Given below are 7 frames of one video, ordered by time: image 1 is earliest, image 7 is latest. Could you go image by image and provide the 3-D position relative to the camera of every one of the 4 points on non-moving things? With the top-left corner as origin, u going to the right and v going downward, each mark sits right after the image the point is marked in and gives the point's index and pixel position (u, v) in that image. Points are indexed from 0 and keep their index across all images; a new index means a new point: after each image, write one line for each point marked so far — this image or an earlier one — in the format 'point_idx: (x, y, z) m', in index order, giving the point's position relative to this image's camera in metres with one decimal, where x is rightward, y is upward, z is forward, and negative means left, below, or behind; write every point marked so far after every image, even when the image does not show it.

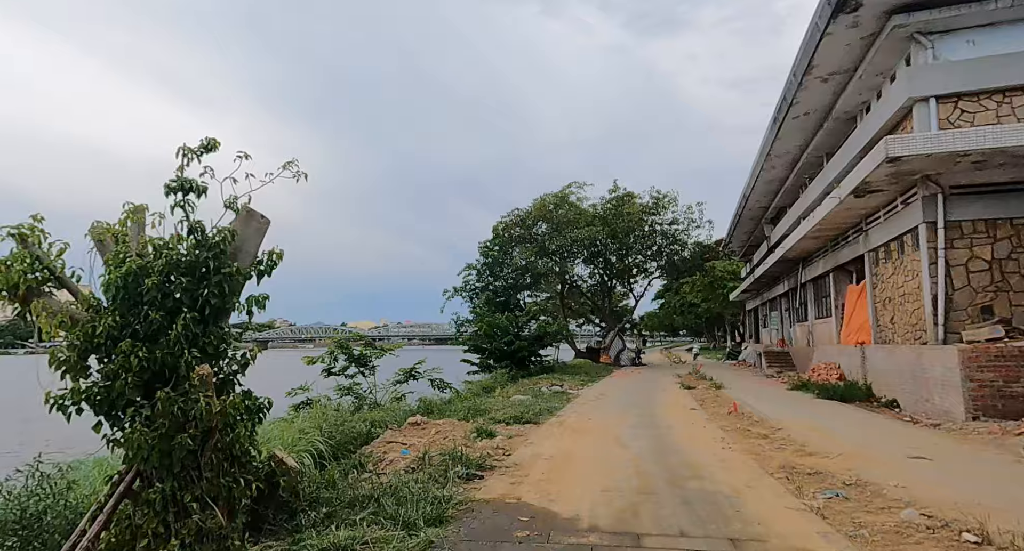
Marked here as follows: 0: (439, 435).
0: (-1.1, -2.4, +8.6) m
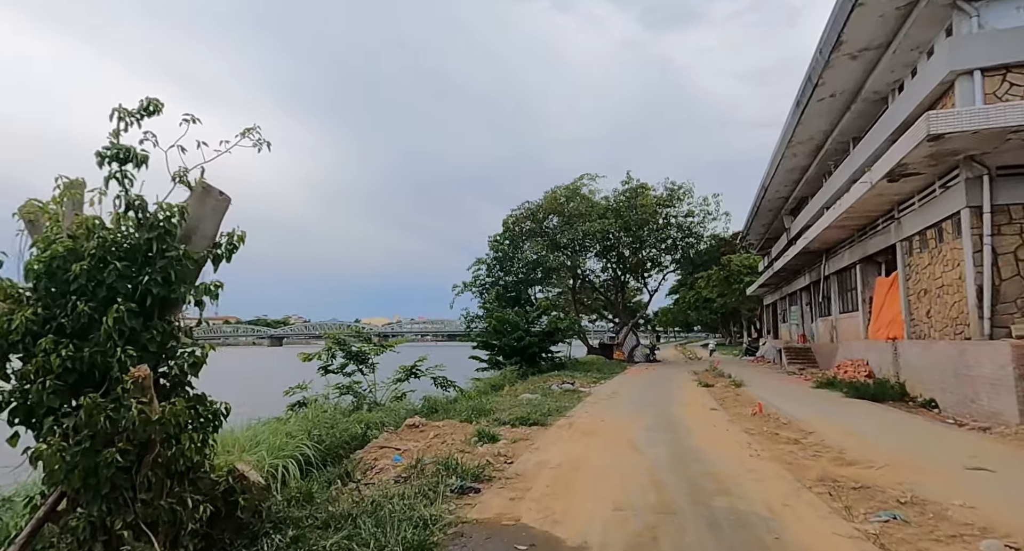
0: (-1.0, -2.2, +7.9) m
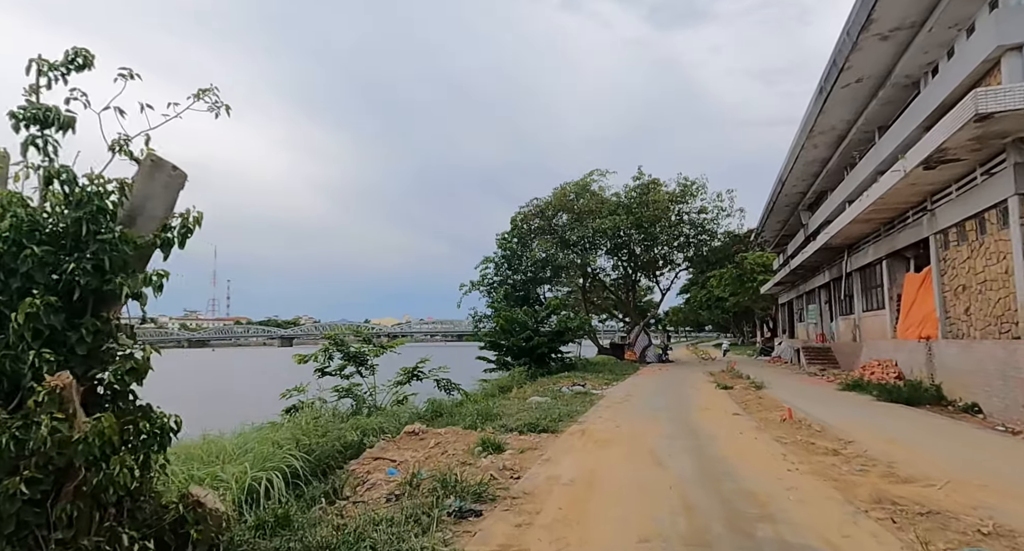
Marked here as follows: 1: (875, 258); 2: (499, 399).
0: (-0.9, -2.1, +7.2) m
1: (+10.8, +0.5, +17.5) m
2: (-0.4, -3.0, +14.0) m
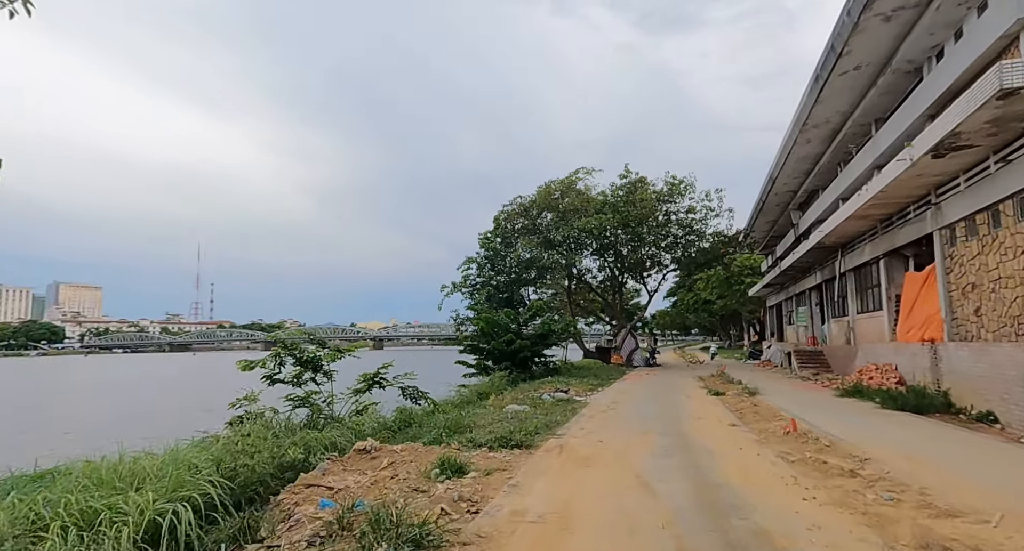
0: (-1.3, -2.1, +6.1) m
1: (+10.2, +0.5, +16.7) m
2: (-0.9, -2.9, +13.0) m
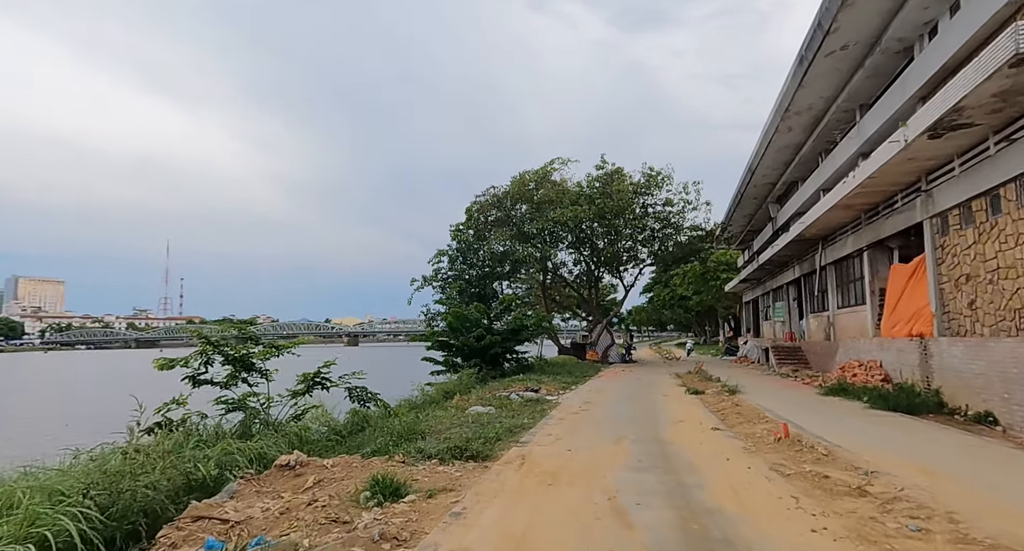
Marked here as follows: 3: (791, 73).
0: (-1.8, -1.9, +5.1) m
1: (+9.4, +0.7, +16.0) m
2: (-1.6, -2.7, +11.9) m
3: (+7.0, +5.1, +14.7) m
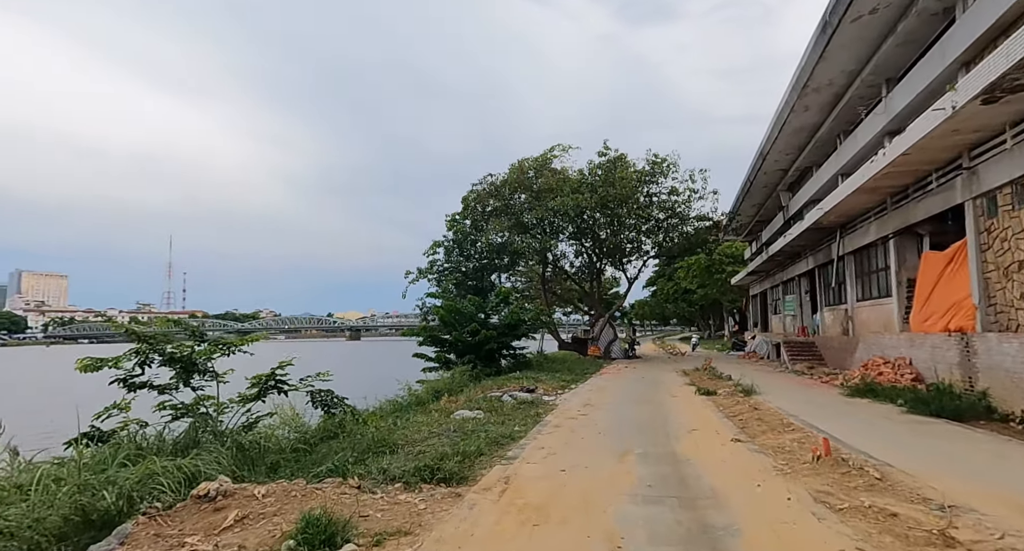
0: (-1.9, -1.8, +3.9) m
1: (+9.2, +1.0, +14.8) m
2: (-1.8, -2.5, +10.7) m
3: (+6.9, +5.3, +13.4) m
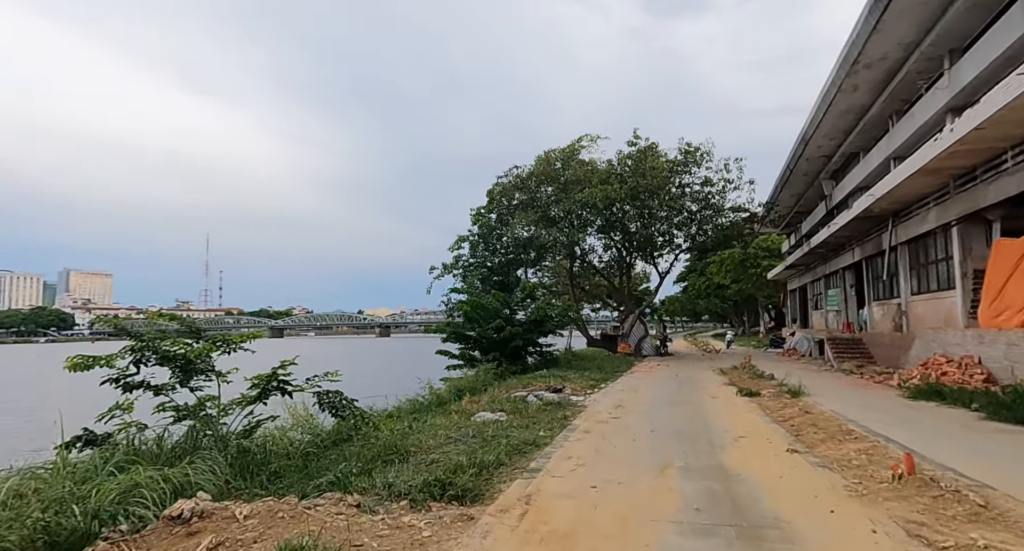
0: (-1.8, -1.7, +3.2) m
1: (+9.8, +1.2, +13.5) m
2: (-1.3, -2.4, +10.1) m
3: (+7.4, +5.5, +12.3) m
